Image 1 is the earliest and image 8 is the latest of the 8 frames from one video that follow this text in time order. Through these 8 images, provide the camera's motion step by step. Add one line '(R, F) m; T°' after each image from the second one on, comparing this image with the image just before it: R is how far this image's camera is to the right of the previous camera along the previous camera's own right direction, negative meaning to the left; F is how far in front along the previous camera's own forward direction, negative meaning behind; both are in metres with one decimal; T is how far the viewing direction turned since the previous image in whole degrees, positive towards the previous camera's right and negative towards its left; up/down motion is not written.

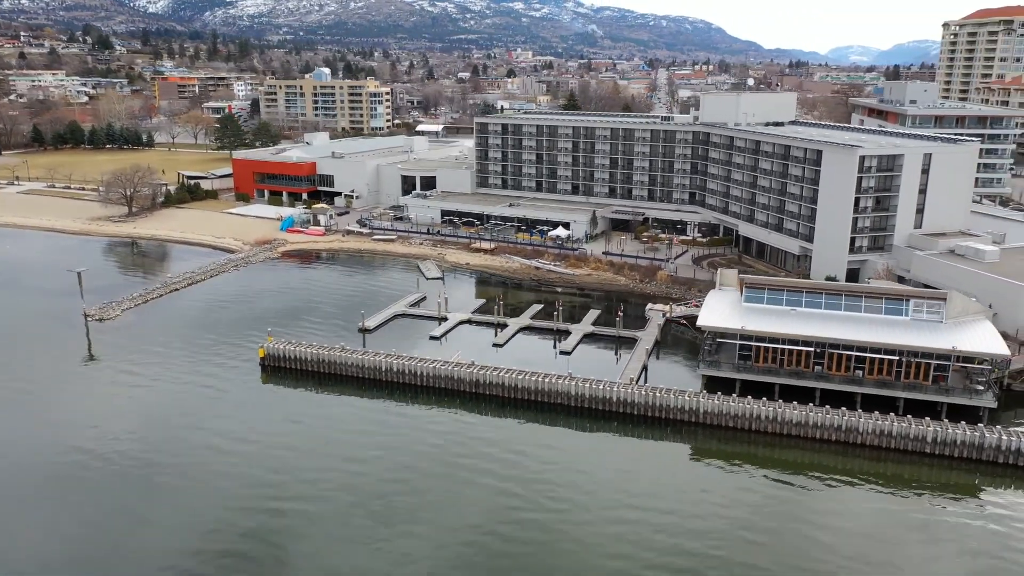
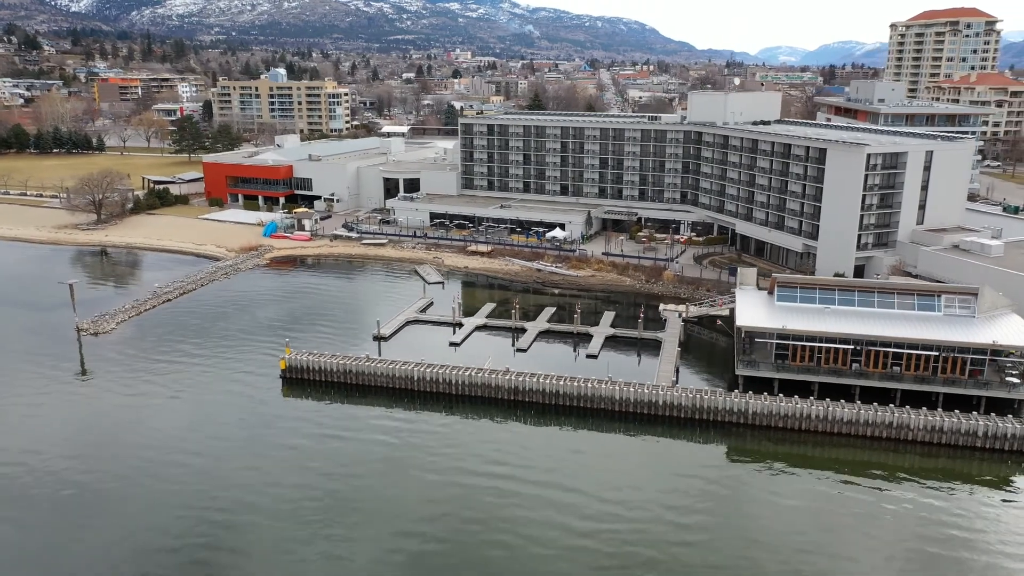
(-3.9, +0.9) m; +4°
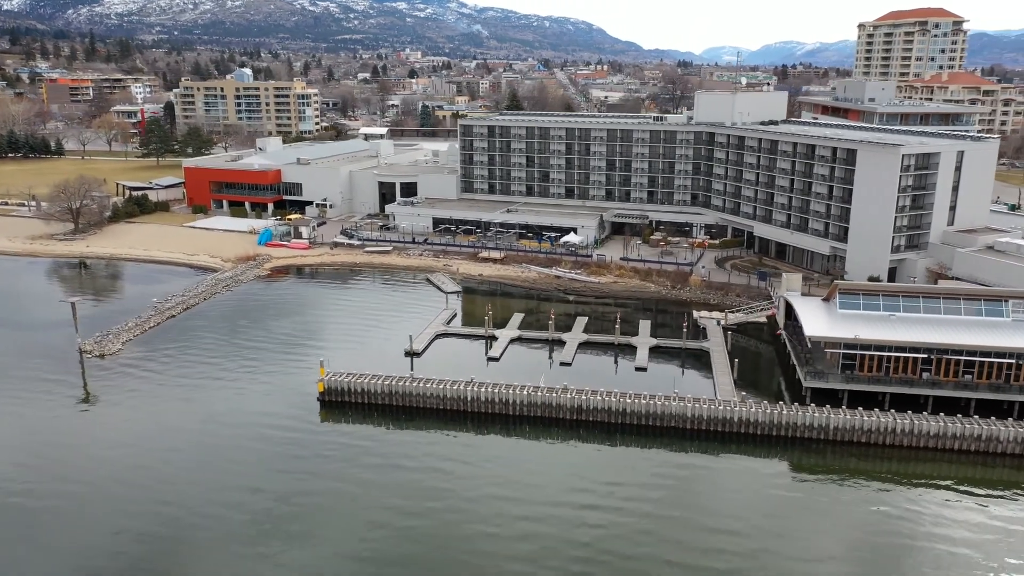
(-4.1, +2.1) m; +3°
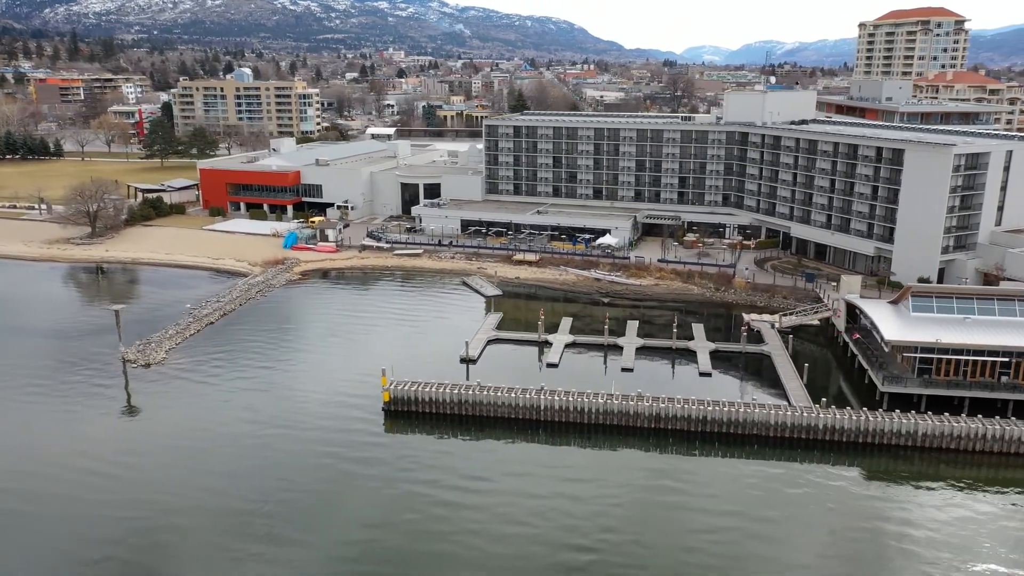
(-3.4, +0.9) m; +1°
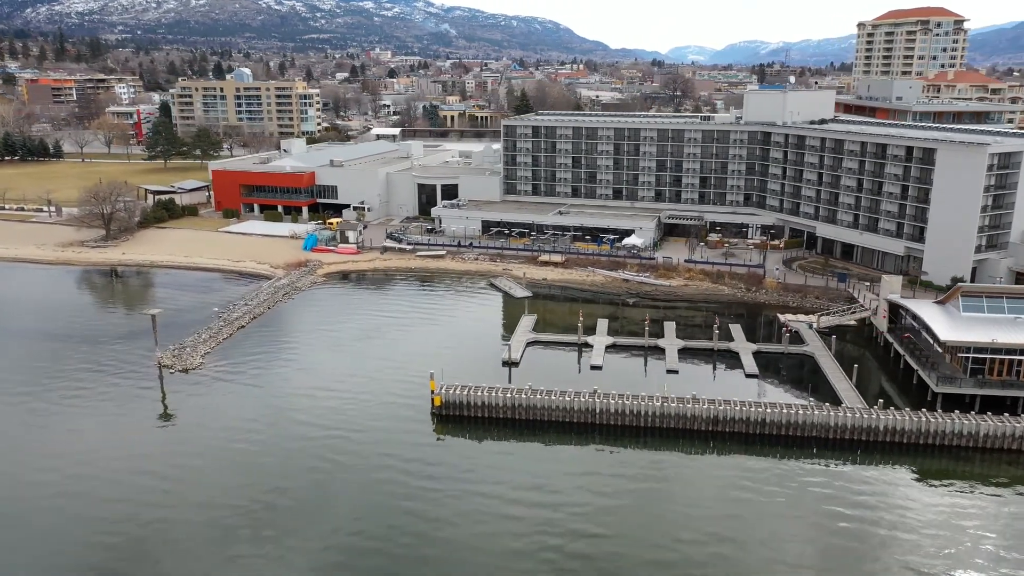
(-2.5, +0.4) m; +1°
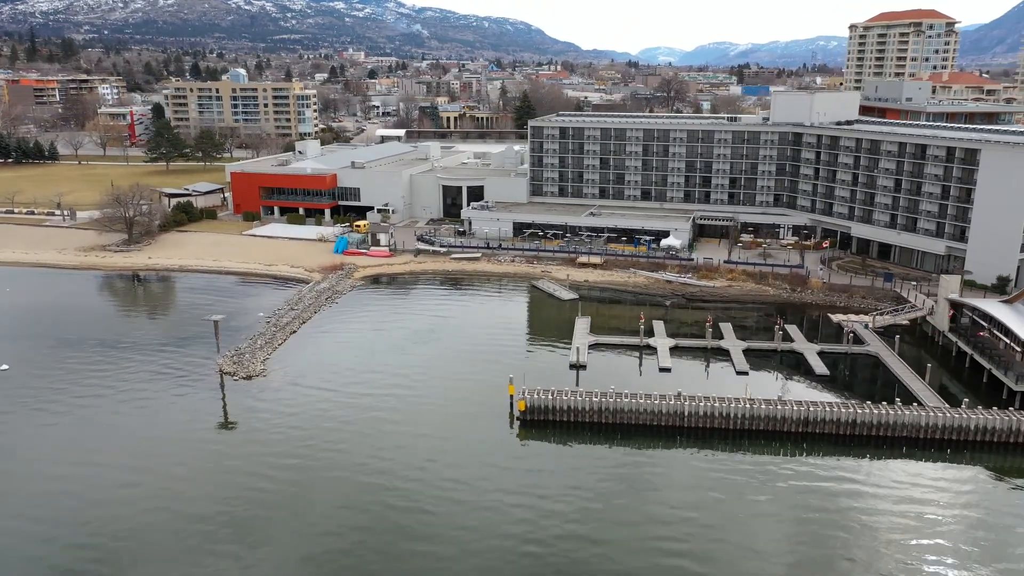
(-4.3, +0.4) m; +2°
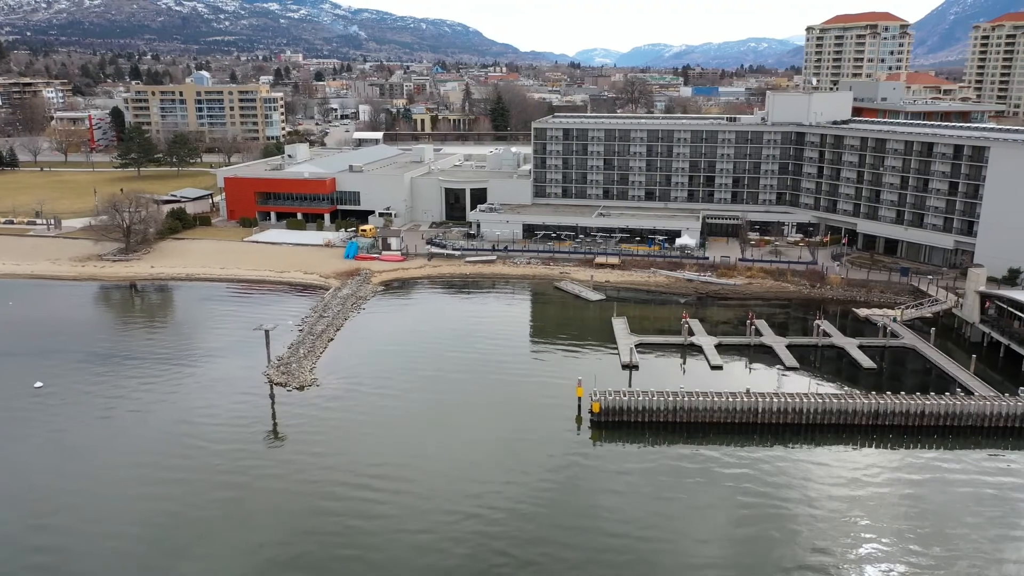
(-4.9, +0.3) m; +4°
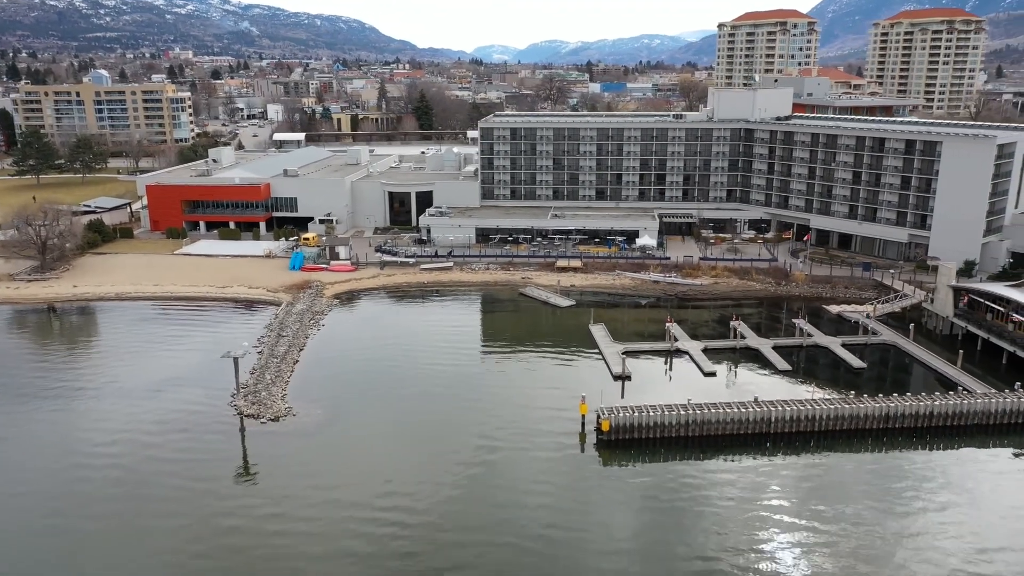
(-3.4, +2.3) m; +7°
